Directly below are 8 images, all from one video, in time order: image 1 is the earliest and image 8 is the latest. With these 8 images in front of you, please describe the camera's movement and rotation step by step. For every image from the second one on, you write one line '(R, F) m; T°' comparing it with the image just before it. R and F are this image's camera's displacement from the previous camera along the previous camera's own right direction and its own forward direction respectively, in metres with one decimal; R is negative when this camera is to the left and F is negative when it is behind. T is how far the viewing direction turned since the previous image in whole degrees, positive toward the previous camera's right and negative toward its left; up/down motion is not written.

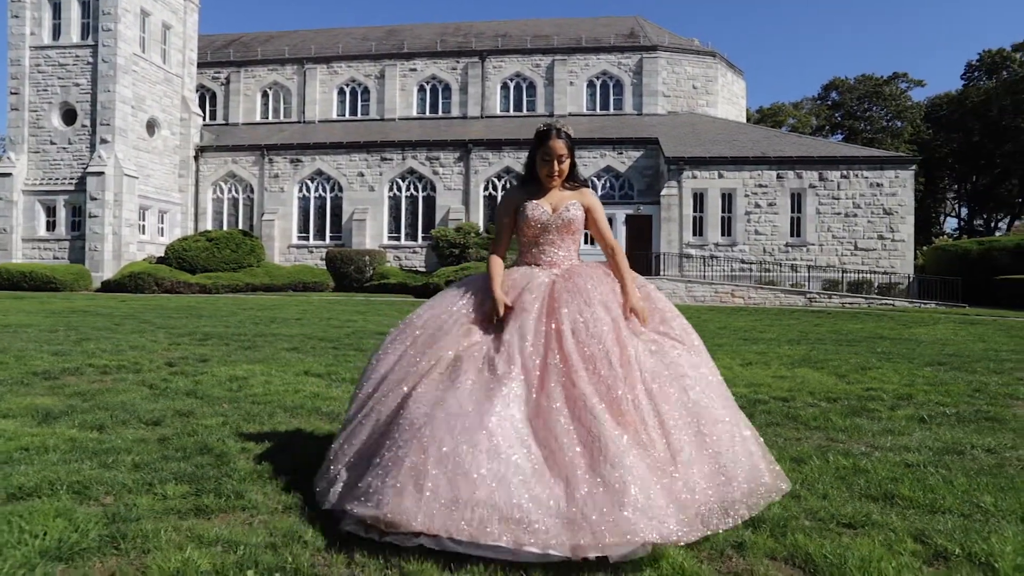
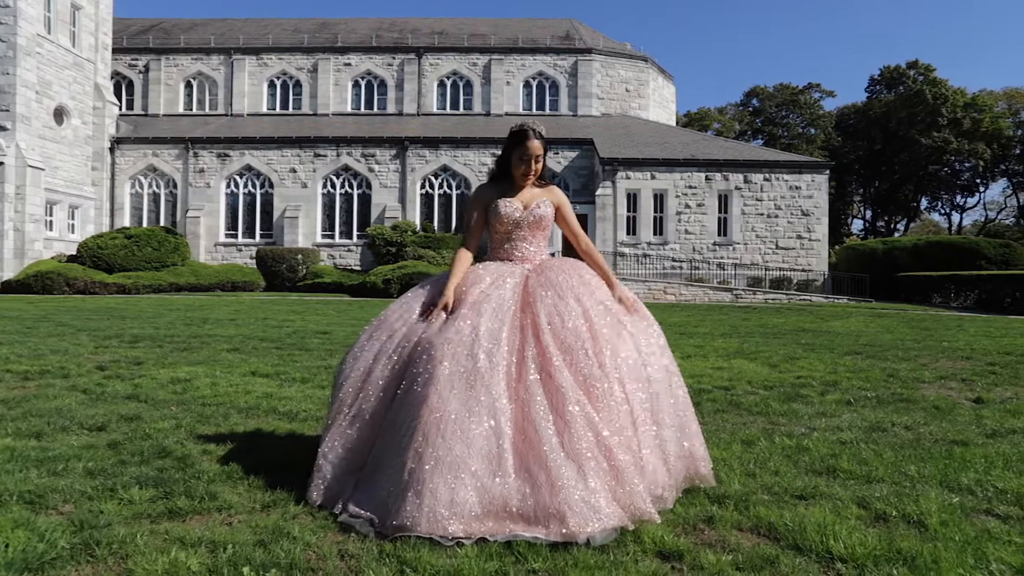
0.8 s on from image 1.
(-0.2, -0.1) m; +6°
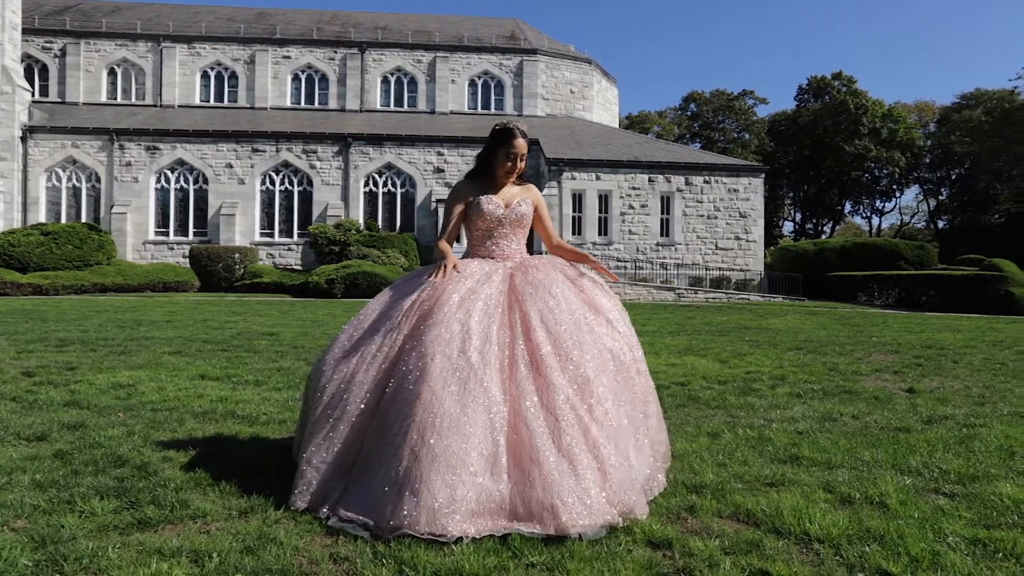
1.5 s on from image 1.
(-0.2, 0.0) m; +5°
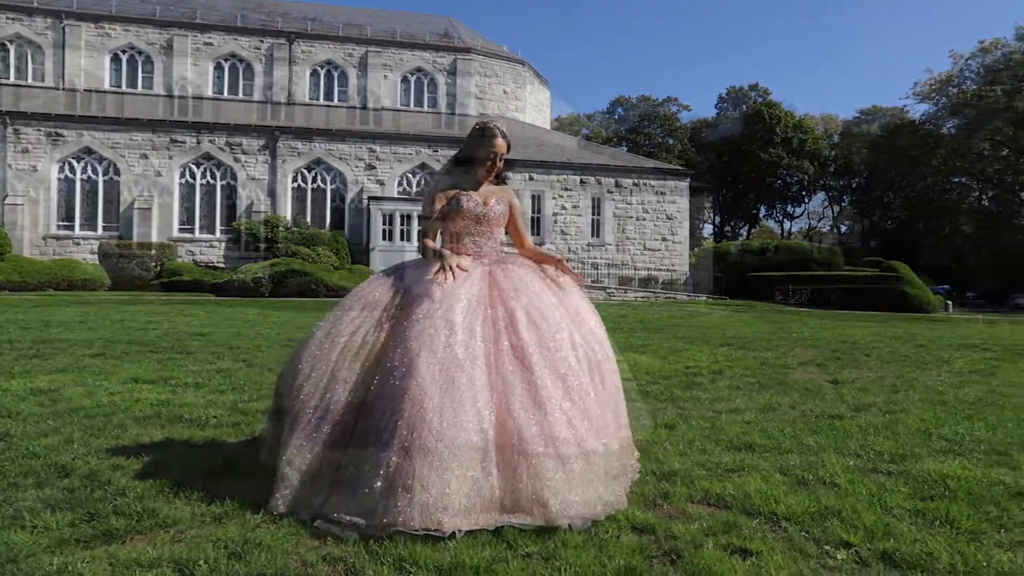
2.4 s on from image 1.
(-0.3, 0.0) m; +6°
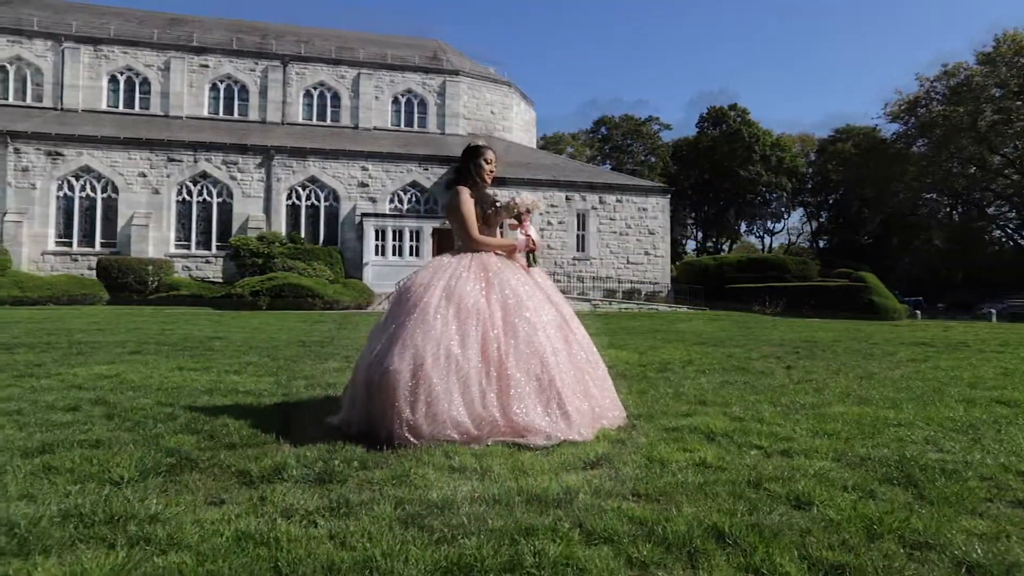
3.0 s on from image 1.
(-0.1, -1.0) m; +1°
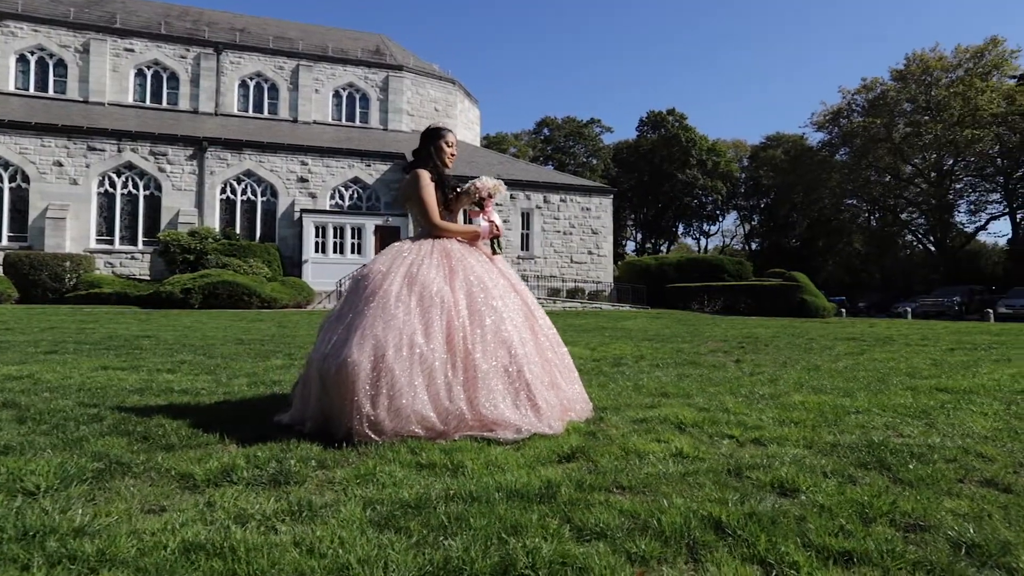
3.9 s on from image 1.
(-0.1, +0.2) m; +5°
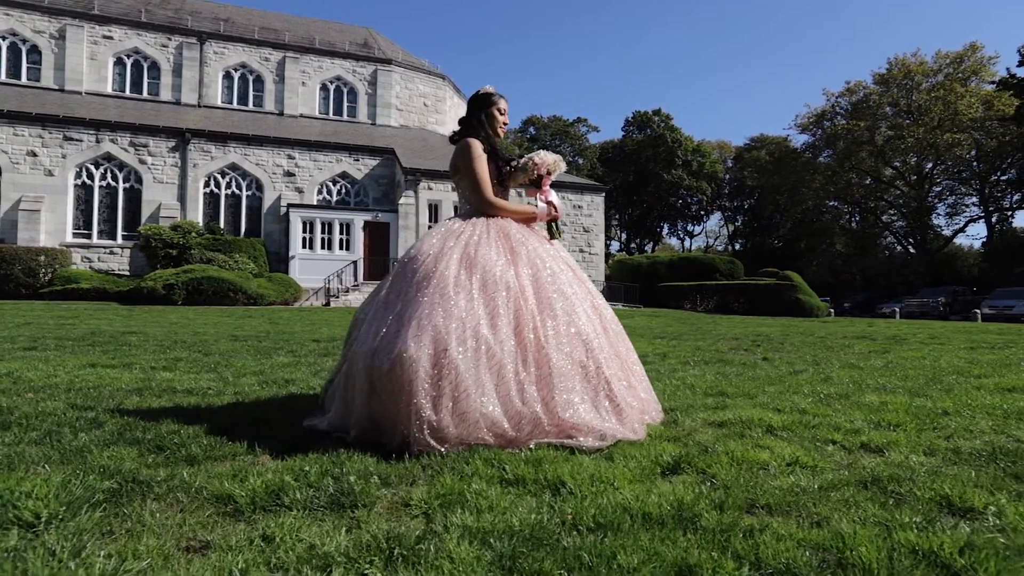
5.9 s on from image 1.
(-0.4, +0.5) m; +2°
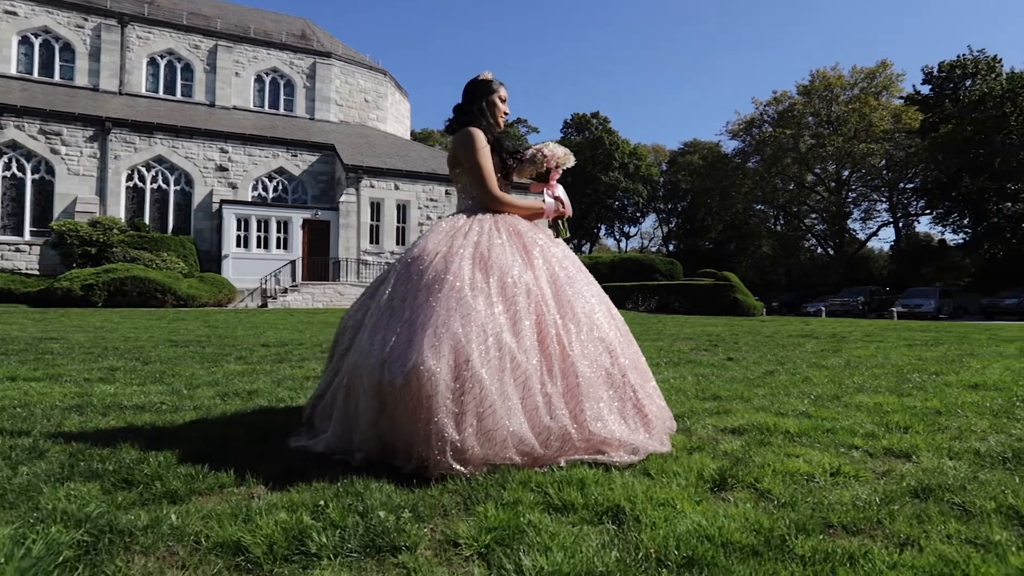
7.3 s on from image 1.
(-0.3, +0.3) m; +6°
